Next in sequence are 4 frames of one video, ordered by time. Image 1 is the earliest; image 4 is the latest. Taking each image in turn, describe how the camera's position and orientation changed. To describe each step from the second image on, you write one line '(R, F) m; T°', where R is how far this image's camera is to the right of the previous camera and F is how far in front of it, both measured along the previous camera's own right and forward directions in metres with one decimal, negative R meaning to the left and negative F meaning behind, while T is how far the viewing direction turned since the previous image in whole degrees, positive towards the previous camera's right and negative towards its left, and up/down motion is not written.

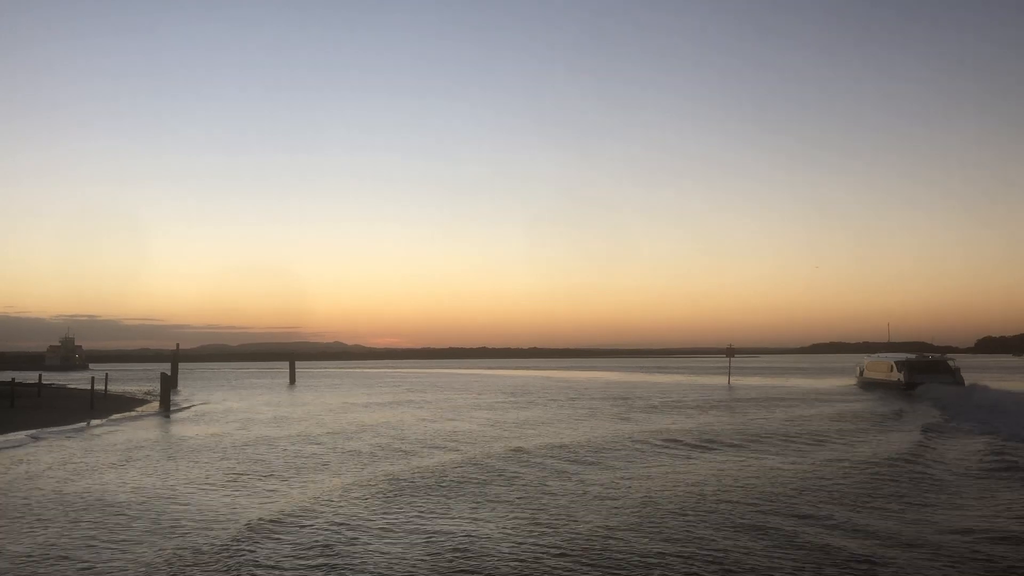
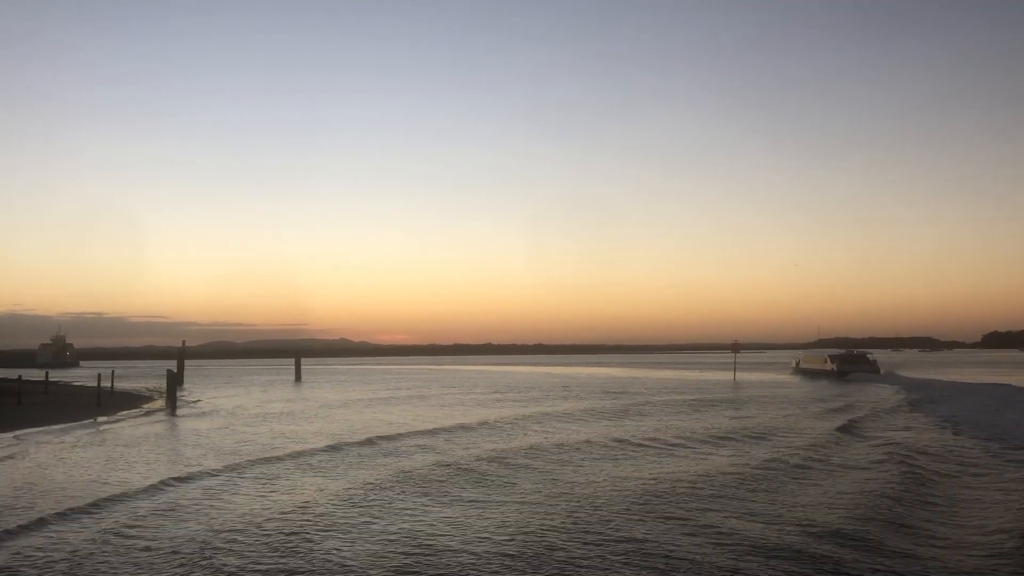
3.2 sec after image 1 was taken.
(+0.9, 0.0) m; 0°
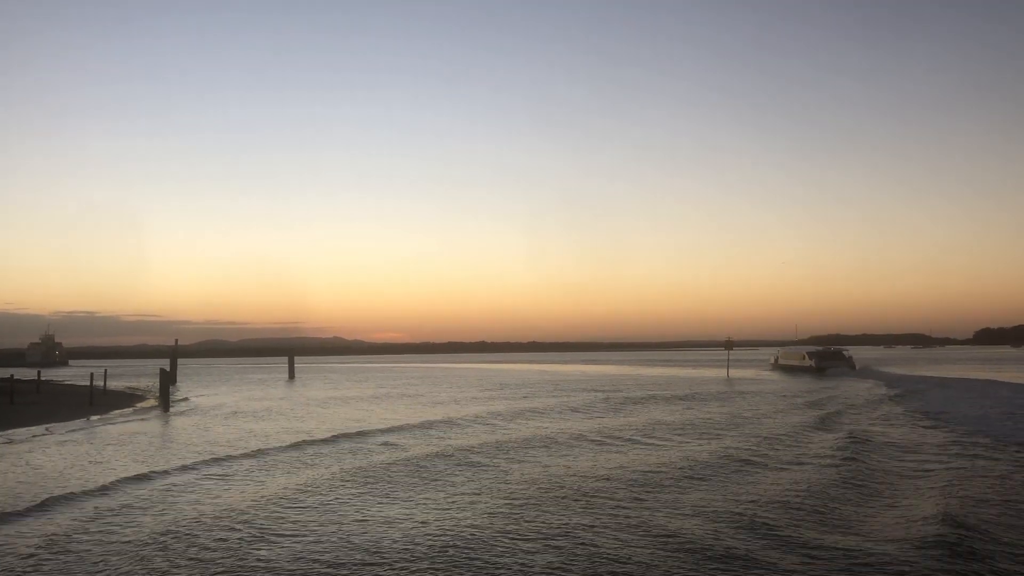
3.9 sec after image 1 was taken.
(-0.8, +0.1) m; +1°
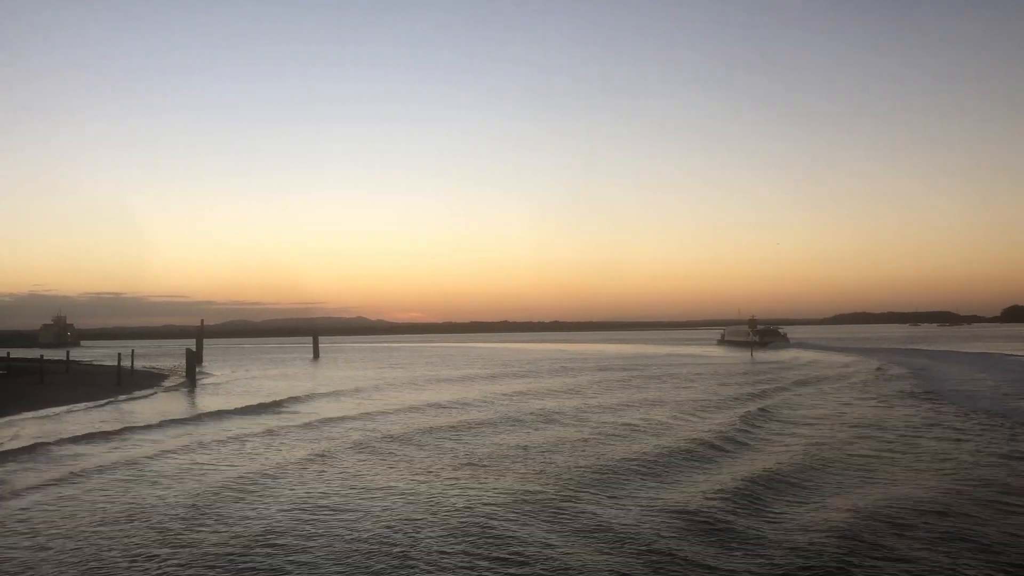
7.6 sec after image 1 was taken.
(+0.8, +0.3) m; -2°
